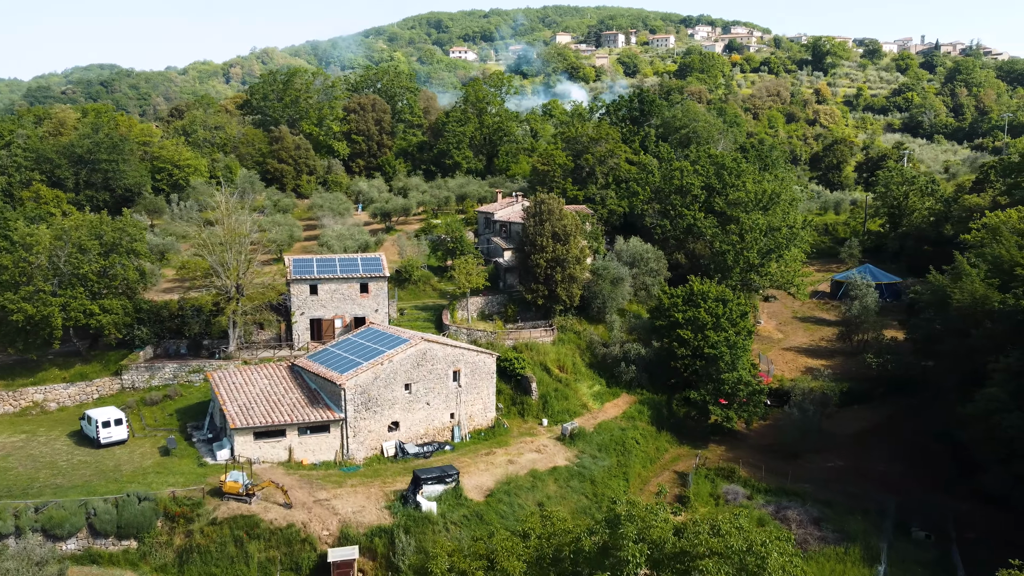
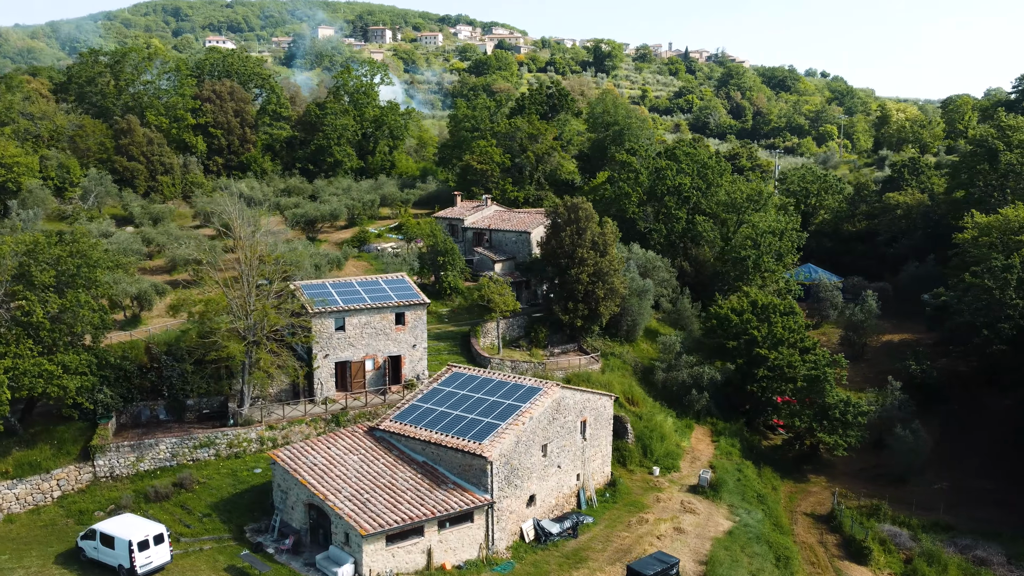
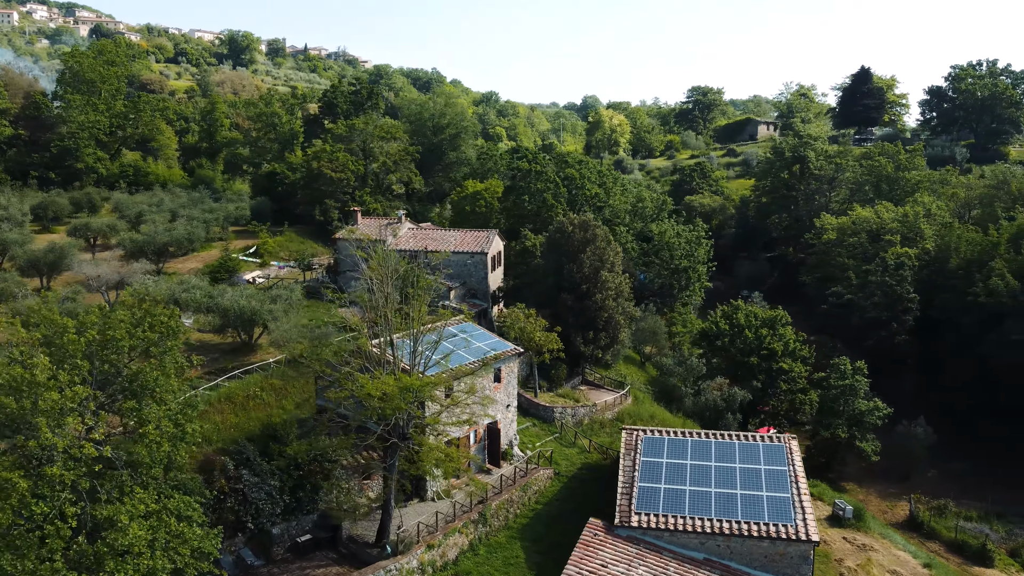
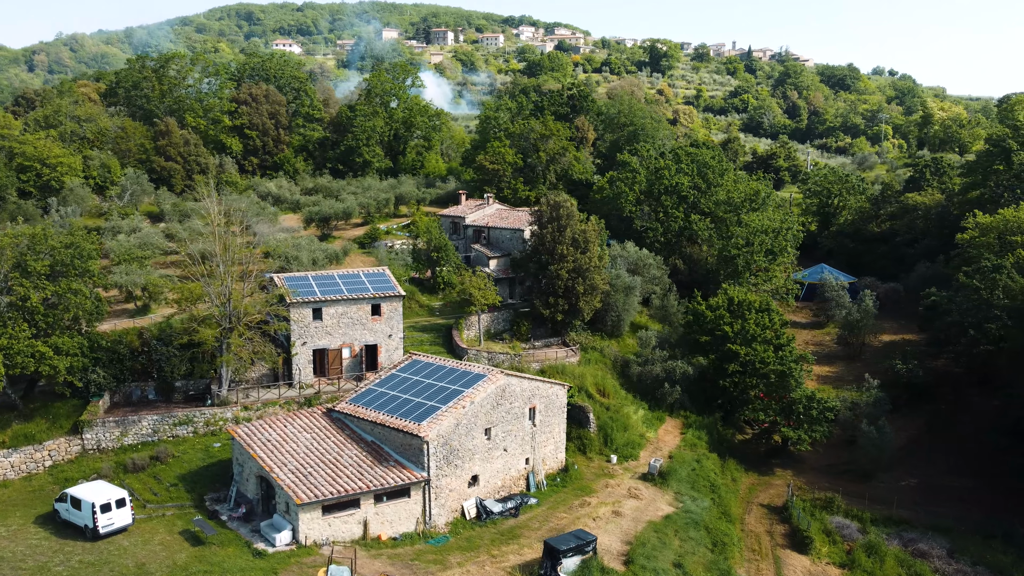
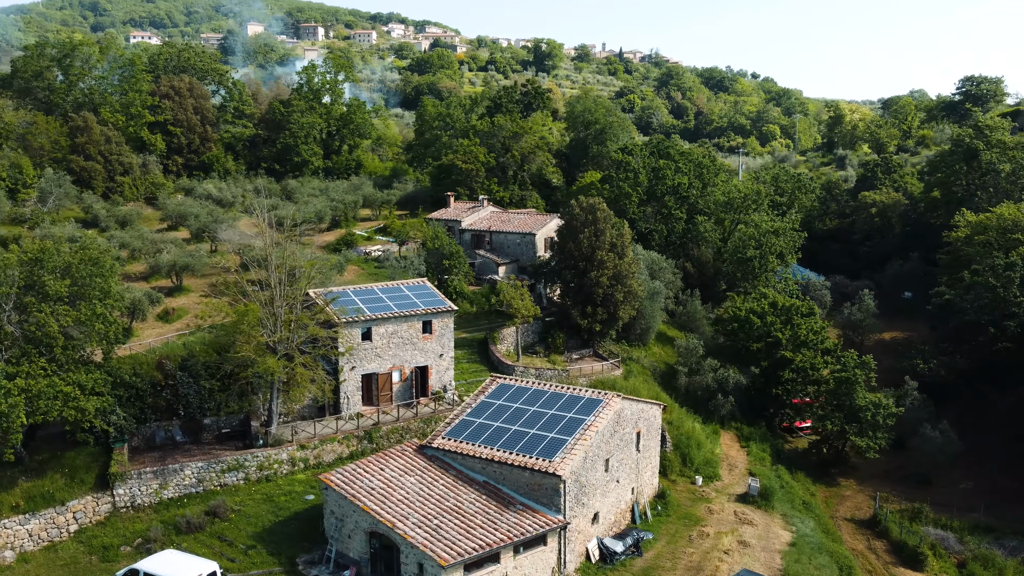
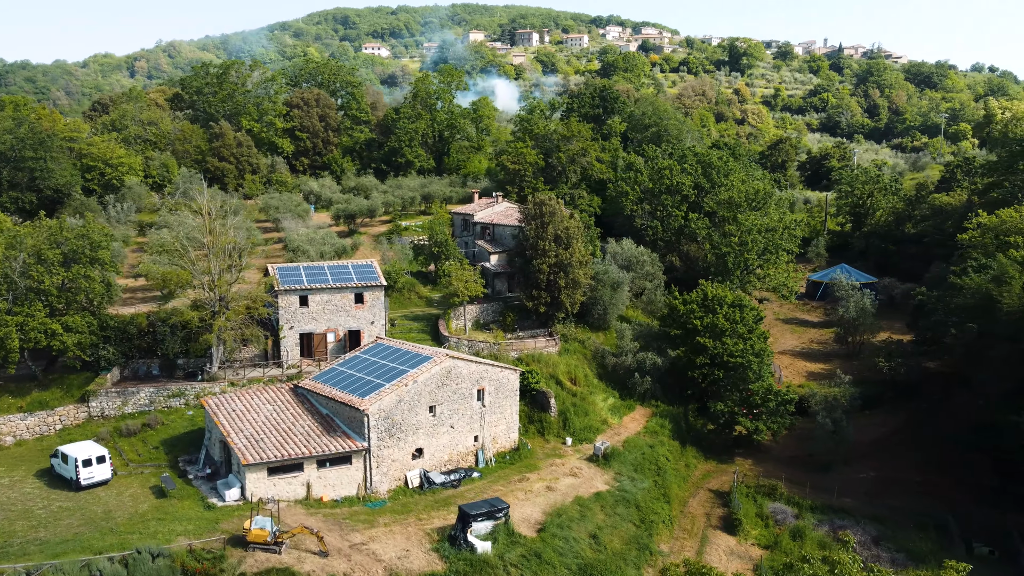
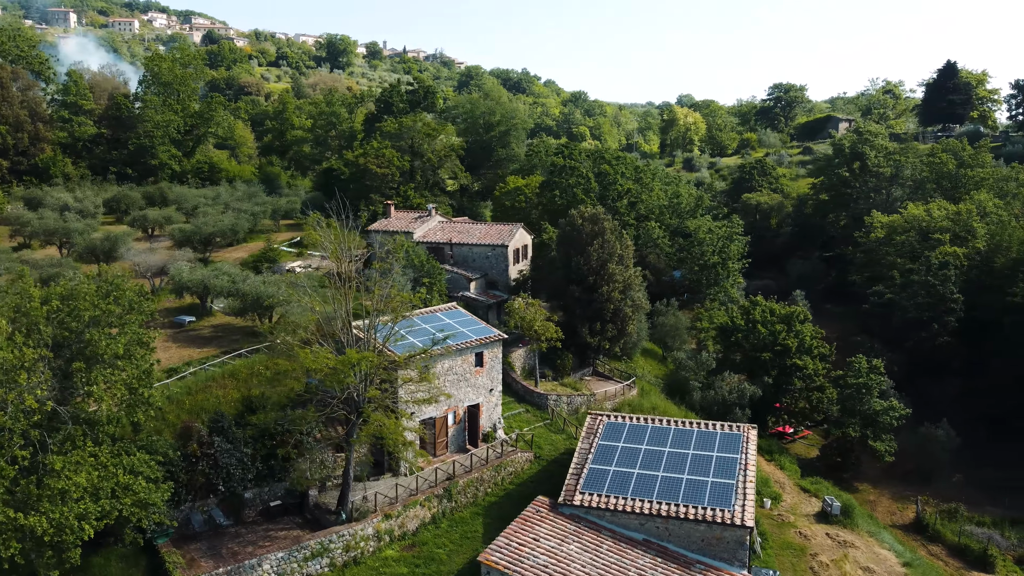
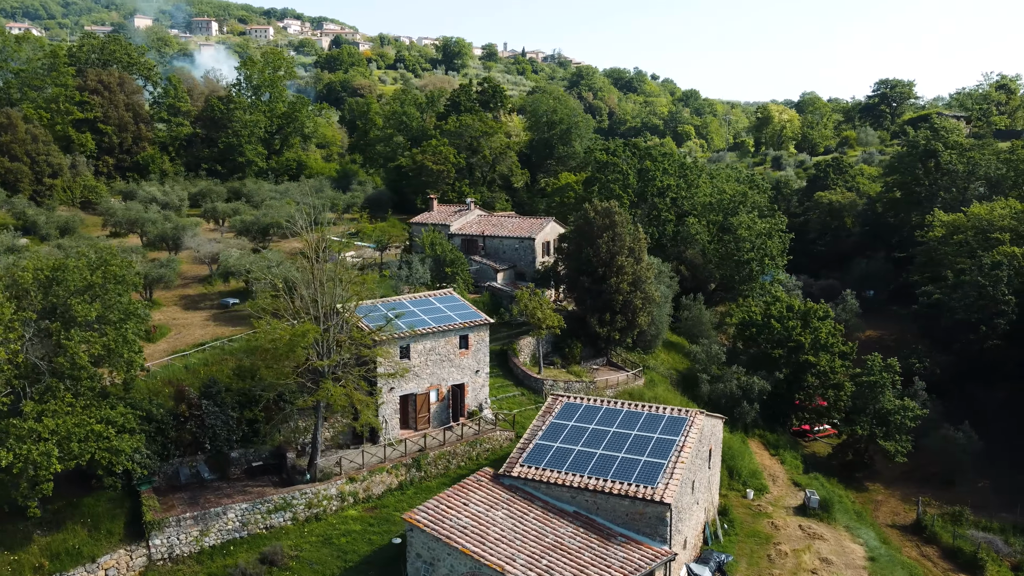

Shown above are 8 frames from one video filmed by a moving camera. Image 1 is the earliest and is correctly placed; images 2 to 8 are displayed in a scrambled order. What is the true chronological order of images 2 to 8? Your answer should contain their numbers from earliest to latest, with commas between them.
6, 4, 2, 5, 8, 7, 3
